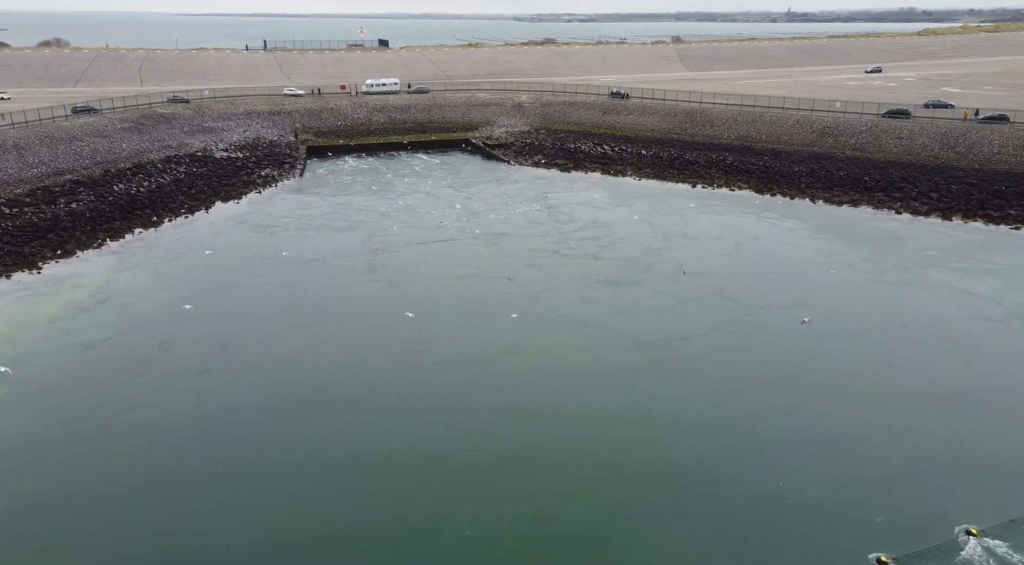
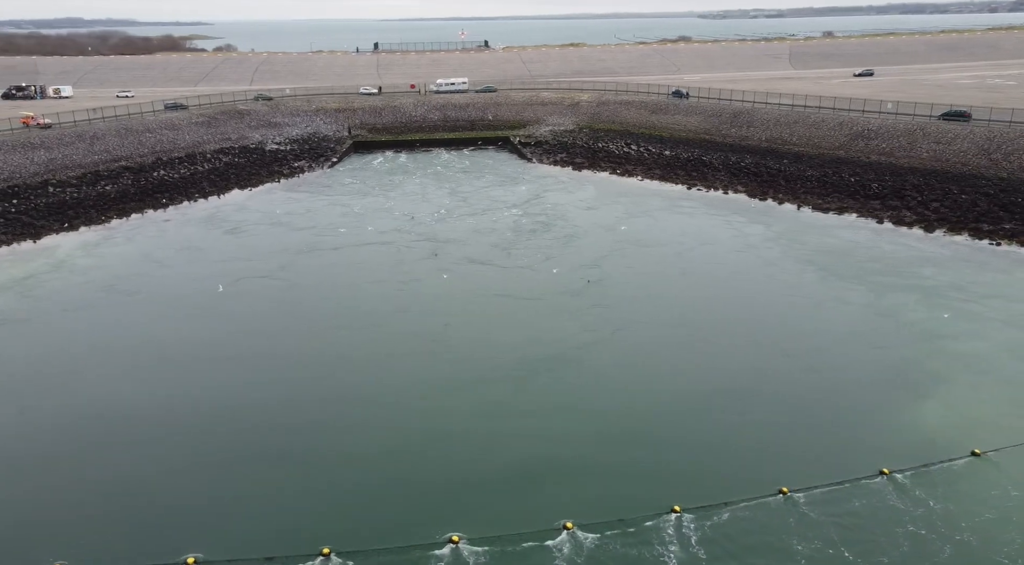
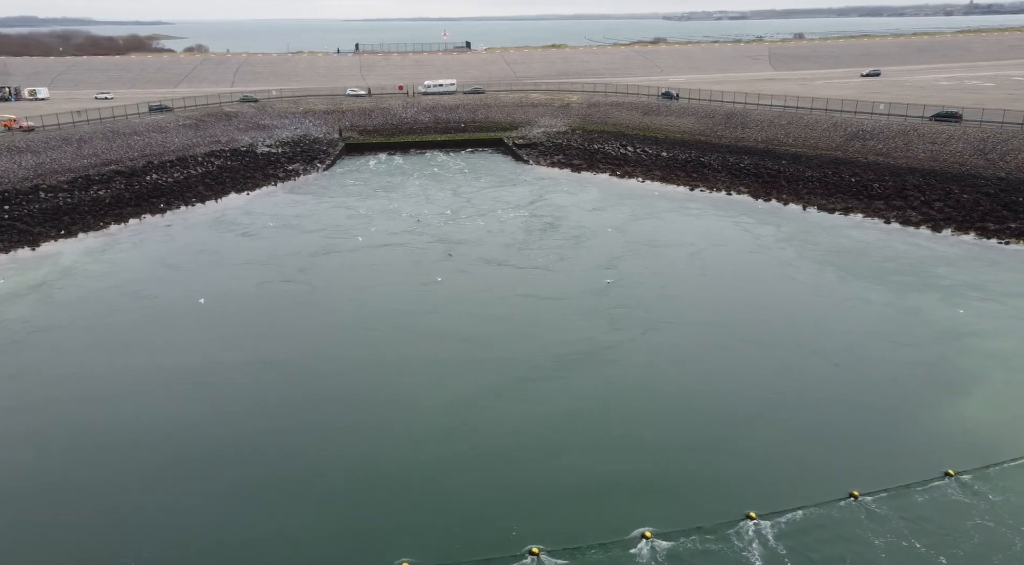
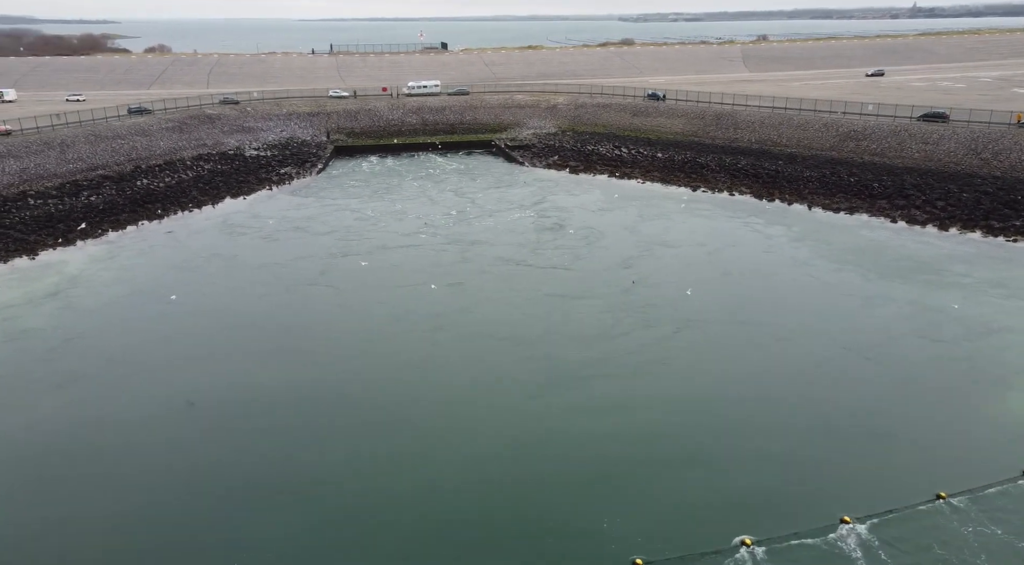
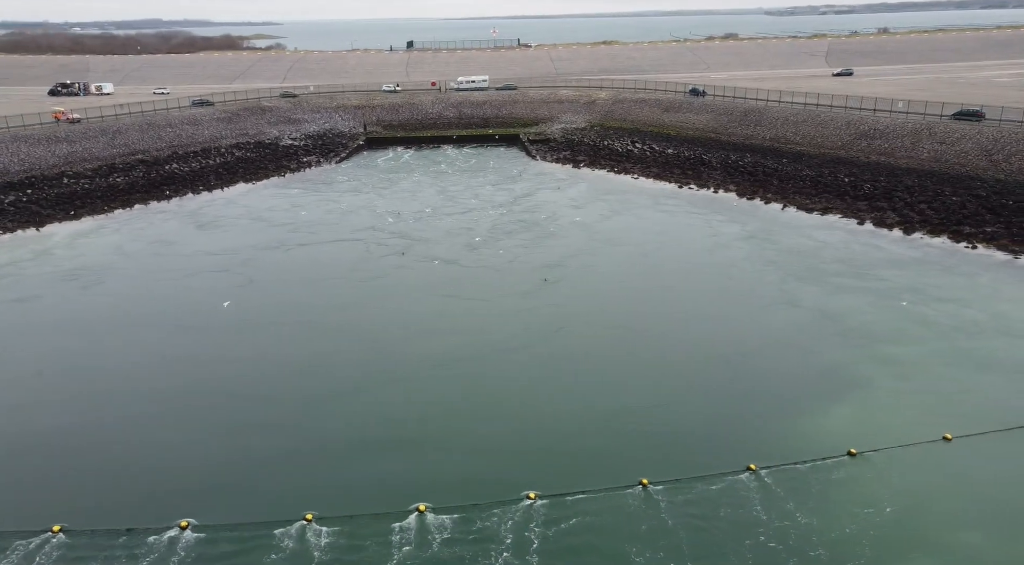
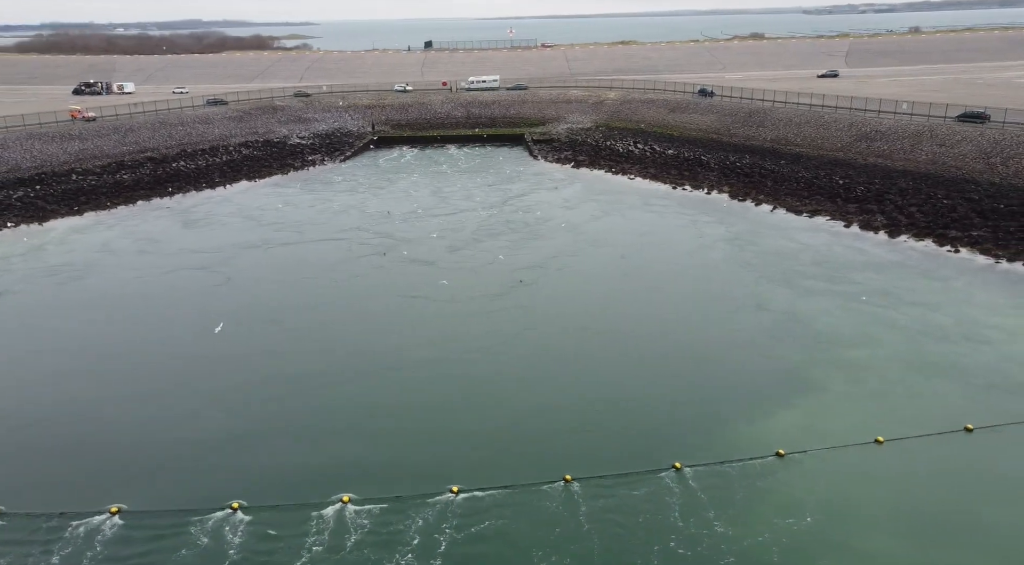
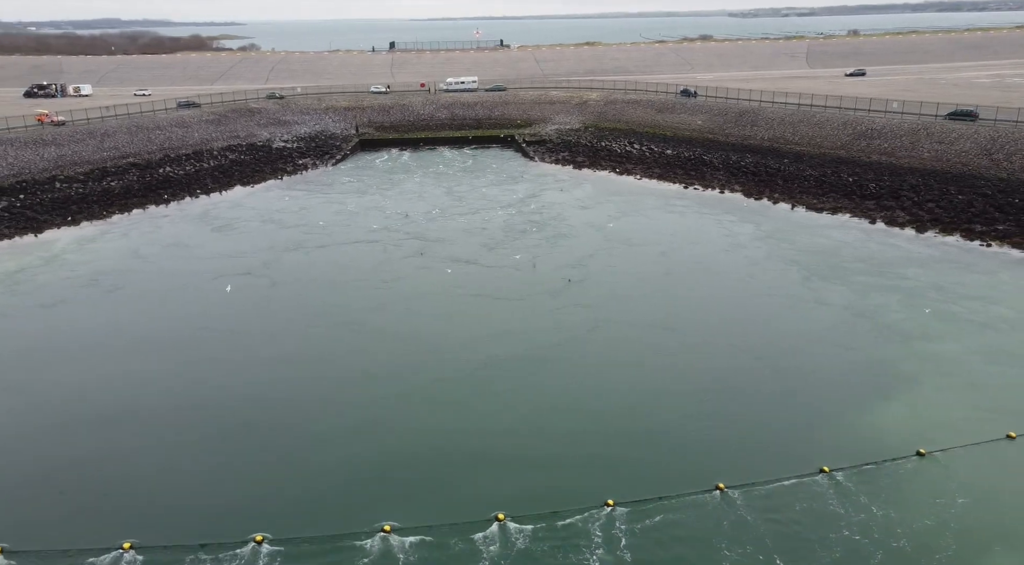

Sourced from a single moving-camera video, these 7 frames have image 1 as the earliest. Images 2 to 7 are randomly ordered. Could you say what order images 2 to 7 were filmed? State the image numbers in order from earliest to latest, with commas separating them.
4, 3, 2, 7, 5, 6
